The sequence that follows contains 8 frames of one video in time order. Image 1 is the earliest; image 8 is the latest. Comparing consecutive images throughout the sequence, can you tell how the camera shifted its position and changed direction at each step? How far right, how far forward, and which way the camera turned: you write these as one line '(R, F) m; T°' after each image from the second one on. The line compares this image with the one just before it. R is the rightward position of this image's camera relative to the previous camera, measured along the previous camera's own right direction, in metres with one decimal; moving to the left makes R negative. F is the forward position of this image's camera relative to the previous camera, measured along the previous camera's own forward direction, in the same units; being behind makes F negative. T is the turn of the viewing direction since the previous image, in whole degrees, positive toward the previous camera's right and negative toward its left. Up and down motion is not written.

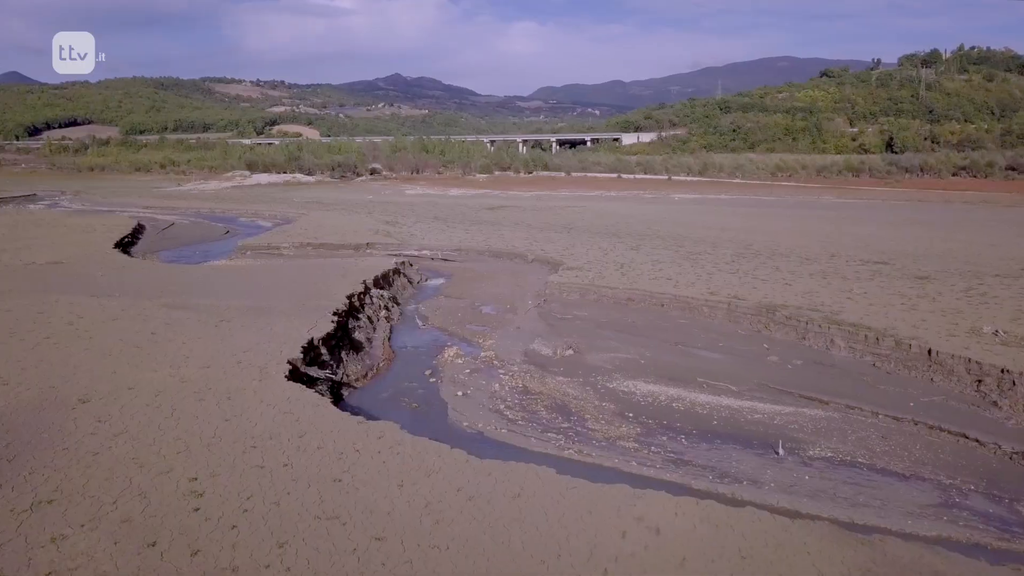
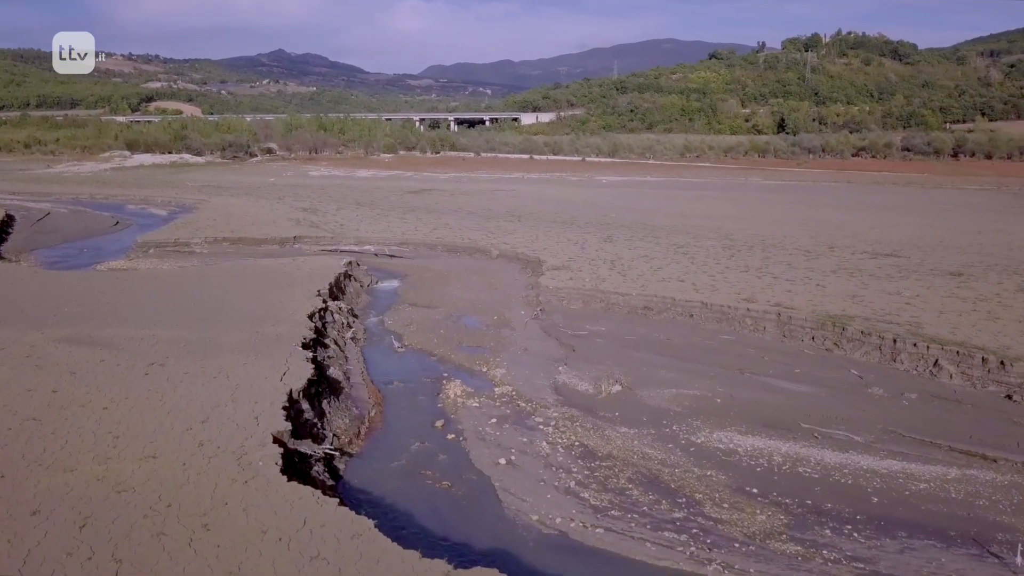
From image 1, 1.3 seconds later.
(-1.1, +2.2) m; +7°
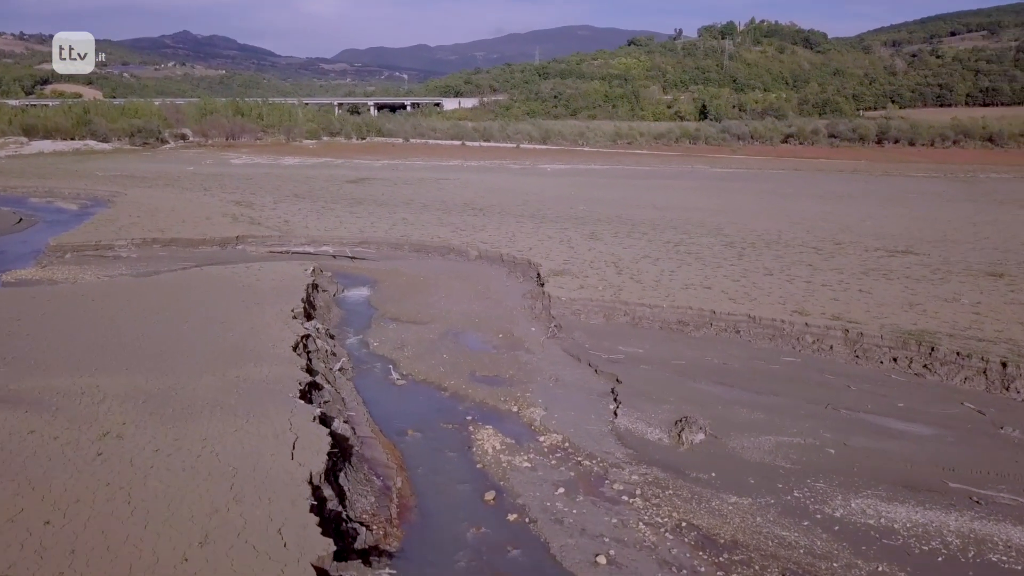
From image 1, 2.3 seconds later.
(-0.9, +1.5) m; +6°
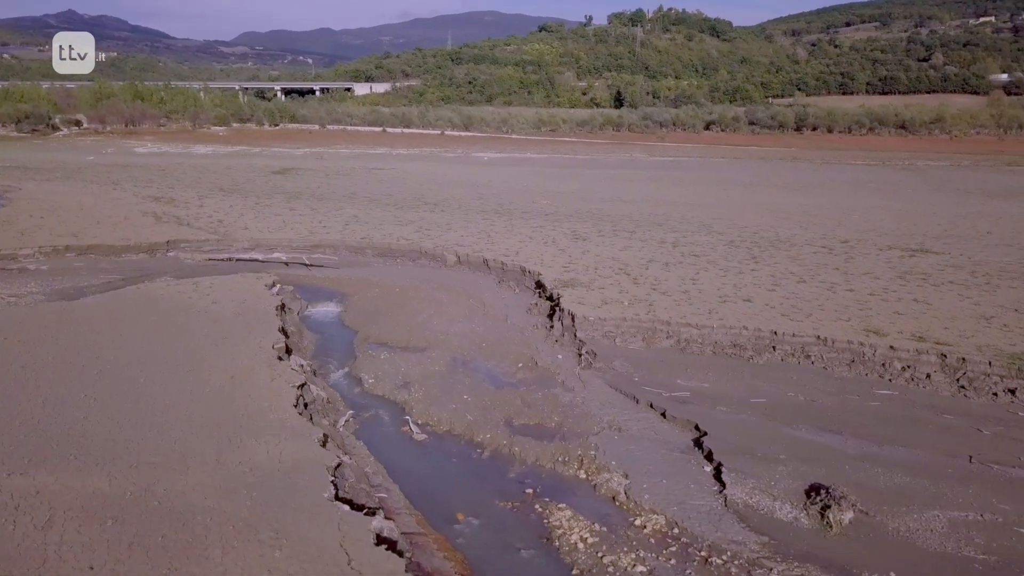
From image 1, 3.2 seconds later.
(-1.0, +1.5) m; +6°
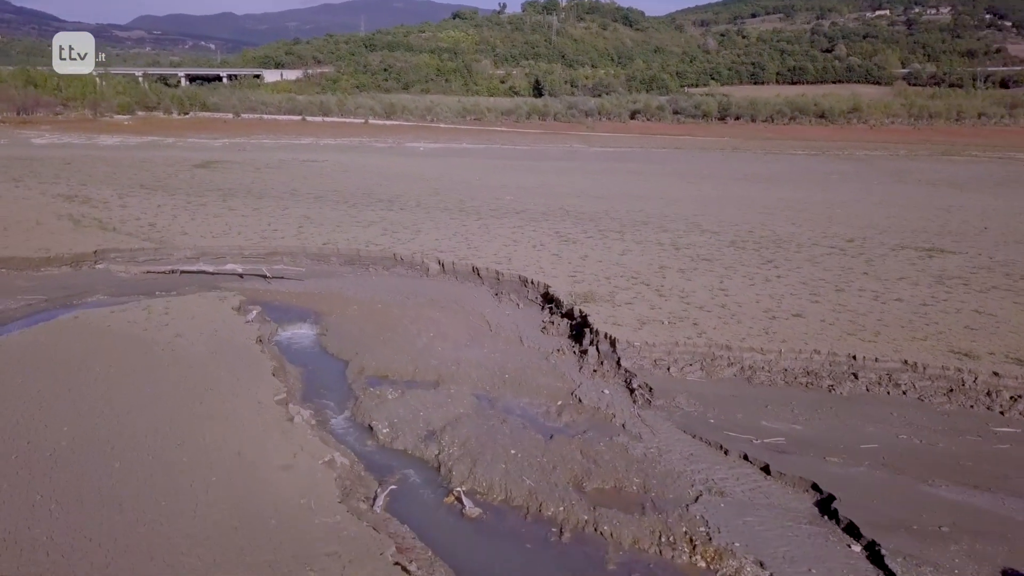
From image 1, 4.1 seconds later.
(-0.9, +1.2) m; +6°
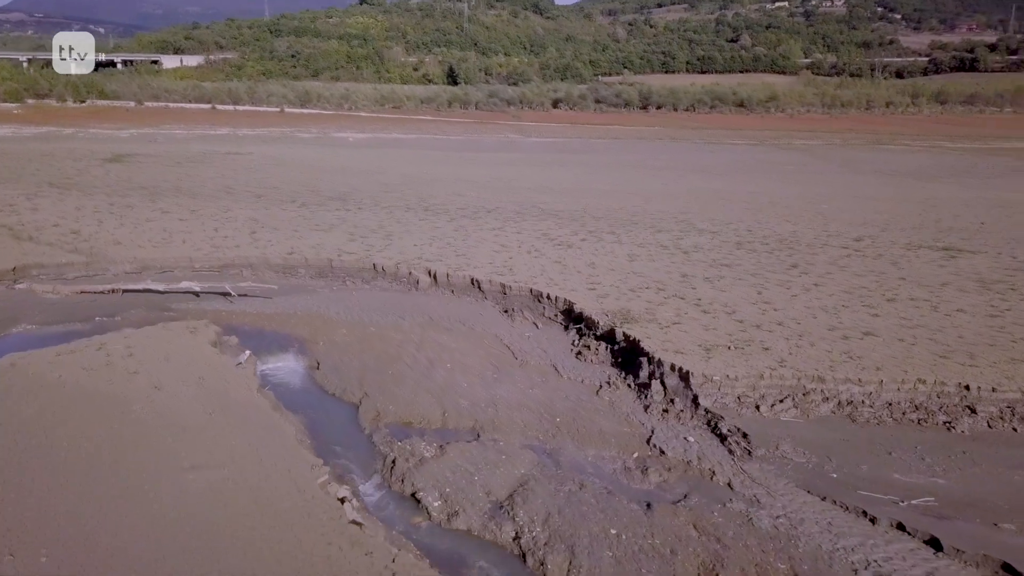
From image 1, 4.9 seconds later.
(-0.9, +1.2) m; +6°
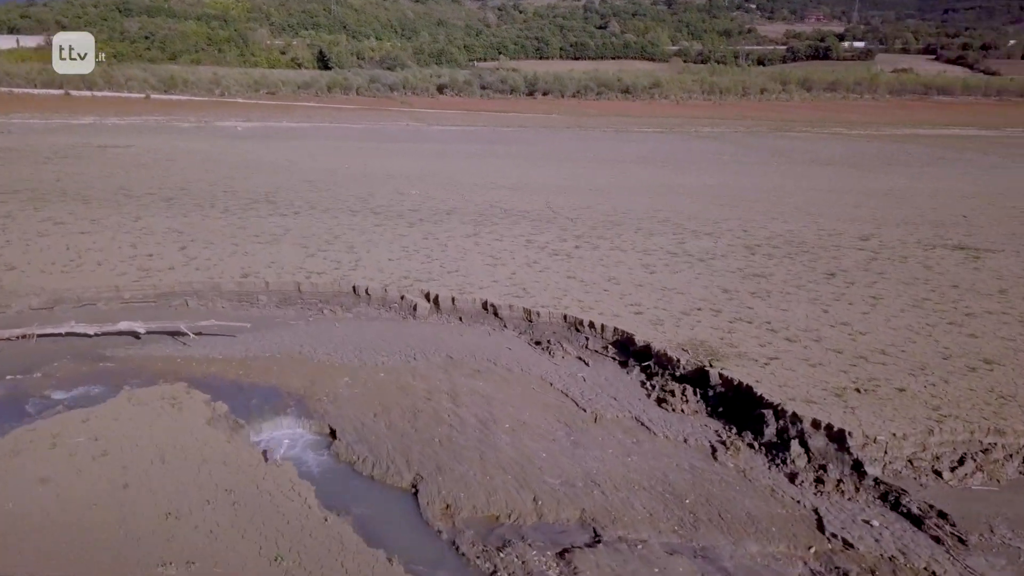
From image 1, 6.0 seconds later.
(-1.2, +1.4) m; +9°
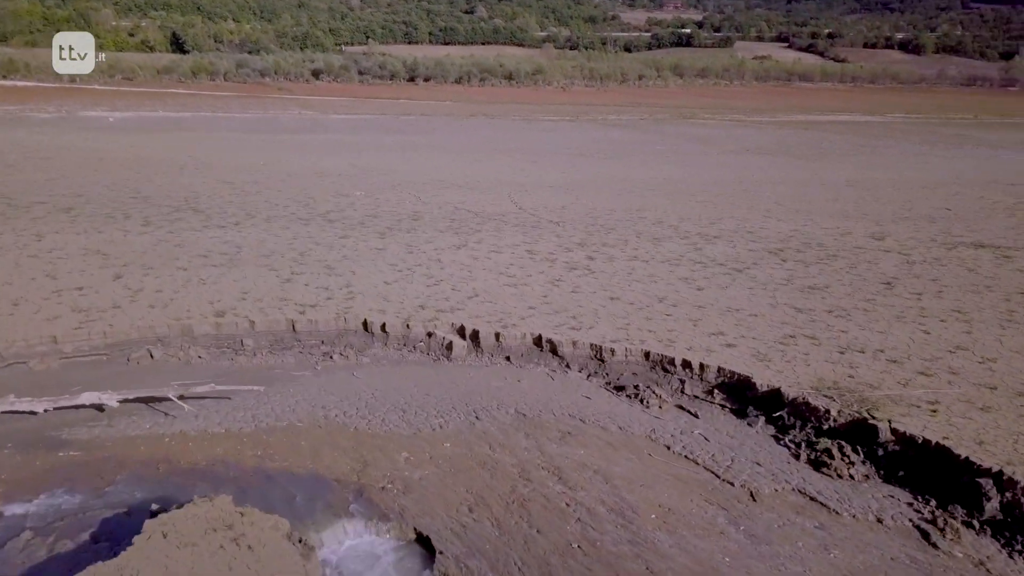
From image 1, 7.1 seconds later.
(-1.3, +1.3) m; +9°
